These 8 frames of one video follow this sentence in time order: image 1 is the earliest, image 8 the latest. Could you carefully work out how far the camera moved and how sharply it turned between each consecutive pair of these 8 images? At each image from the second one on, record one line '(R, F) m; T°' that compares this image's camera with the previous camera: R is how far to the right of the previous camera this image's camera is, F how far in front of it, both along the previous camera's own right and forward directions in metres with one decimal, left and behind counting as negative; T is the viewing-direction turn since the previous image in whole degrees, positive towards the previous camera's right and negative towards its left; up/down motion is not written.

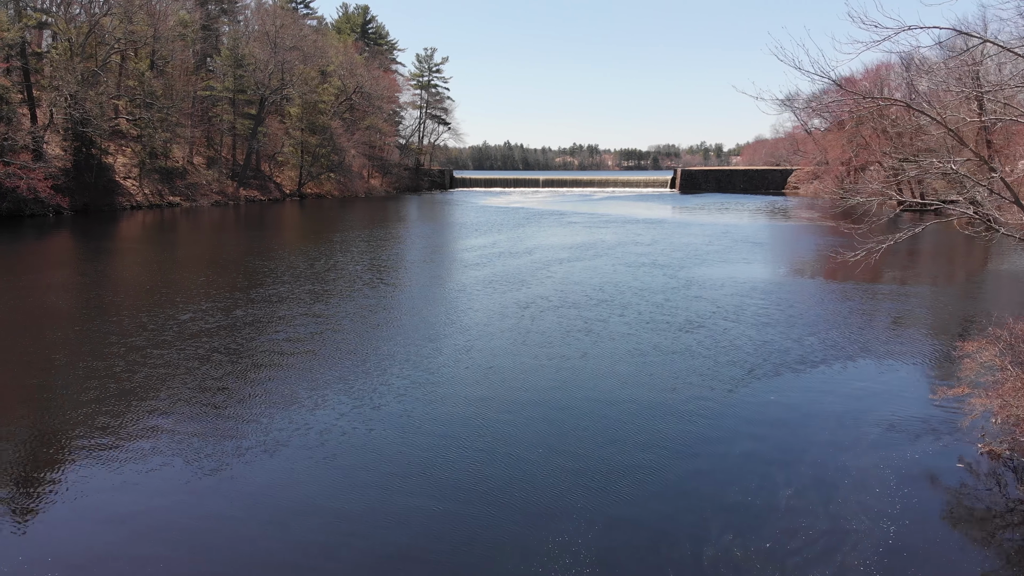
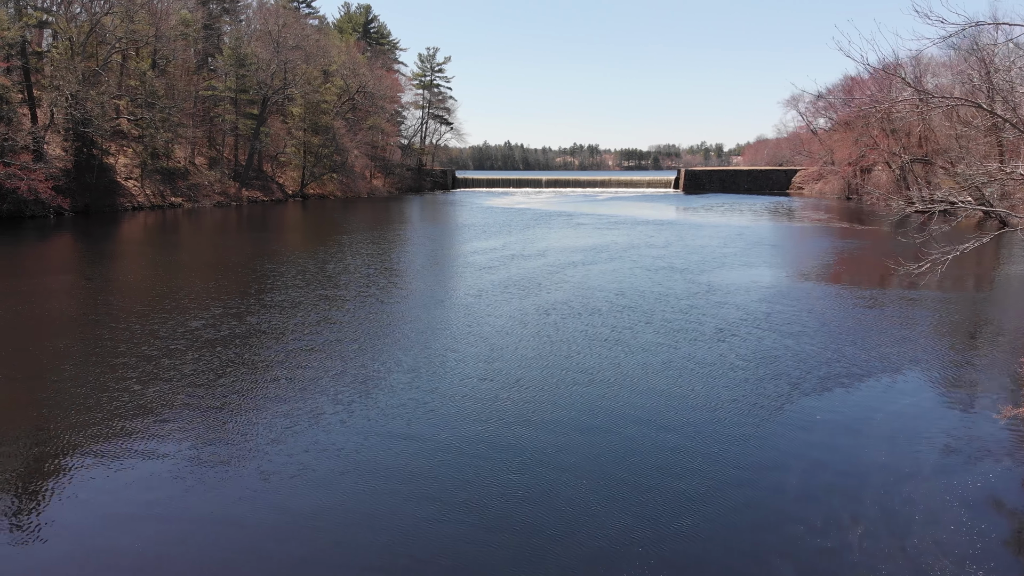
(-0.4, +0.4) m; 0°
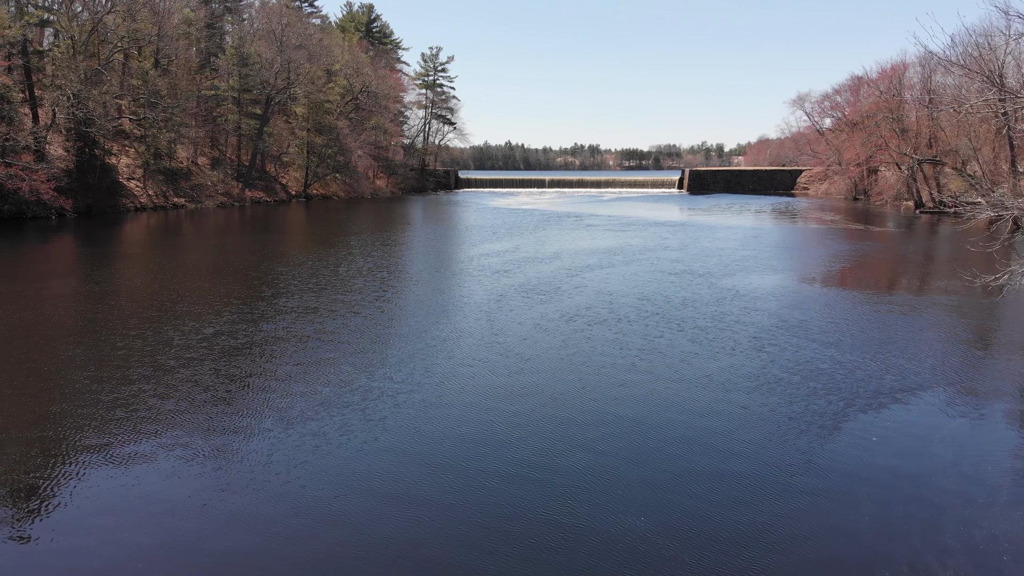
(-0.4, +0.4) m; 0°
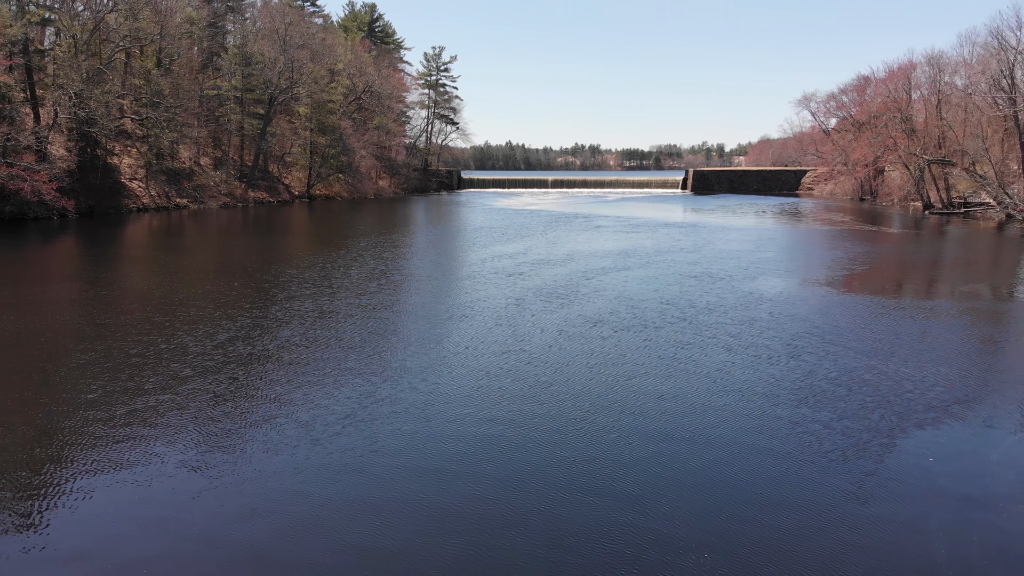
(-0.4, +0.4) m; 0°
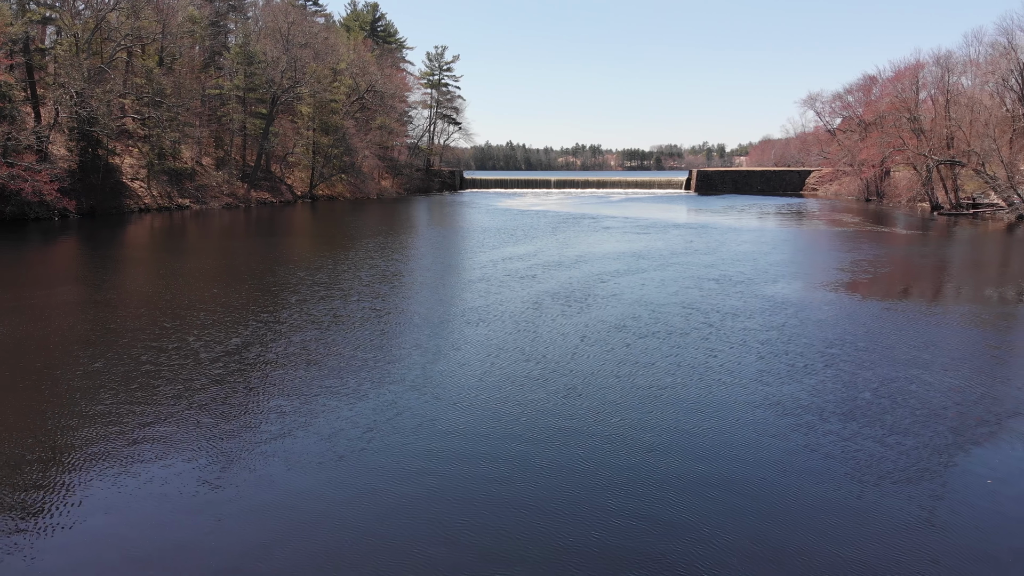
(-0.3, +0.4) m; 0°
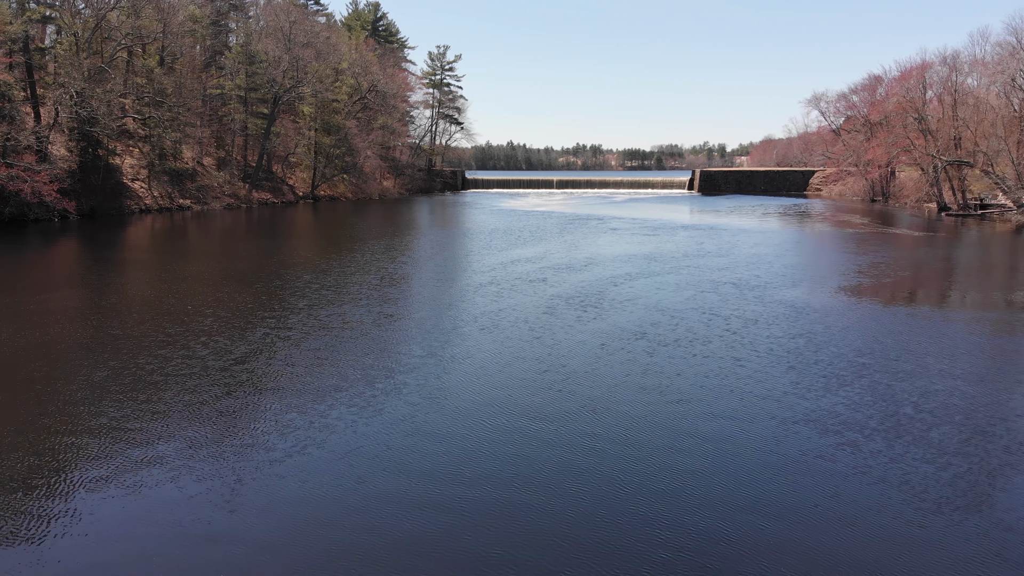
(-0.2, +0.4) m; 0°
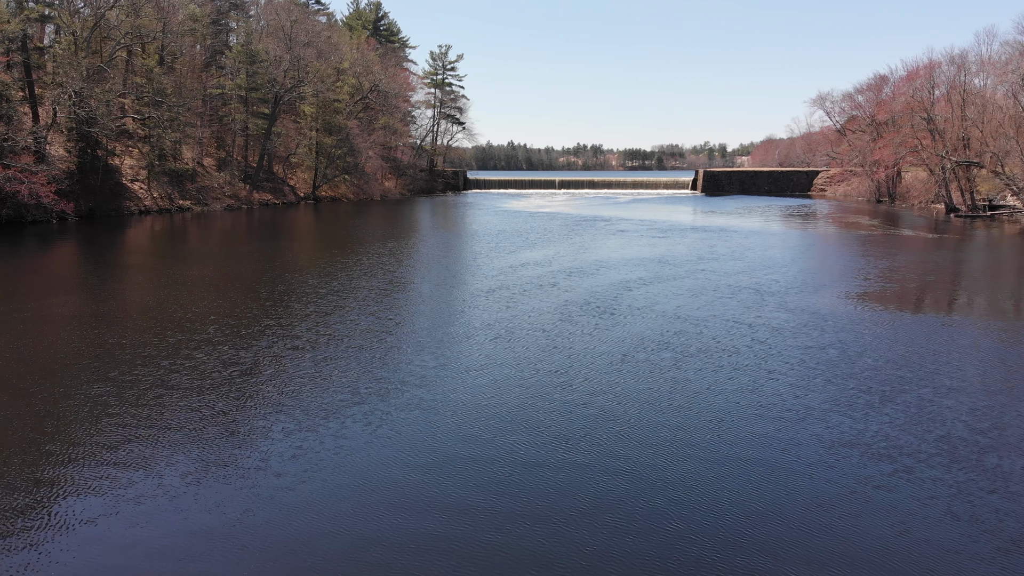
(-0.2, +0.5) m; 0°
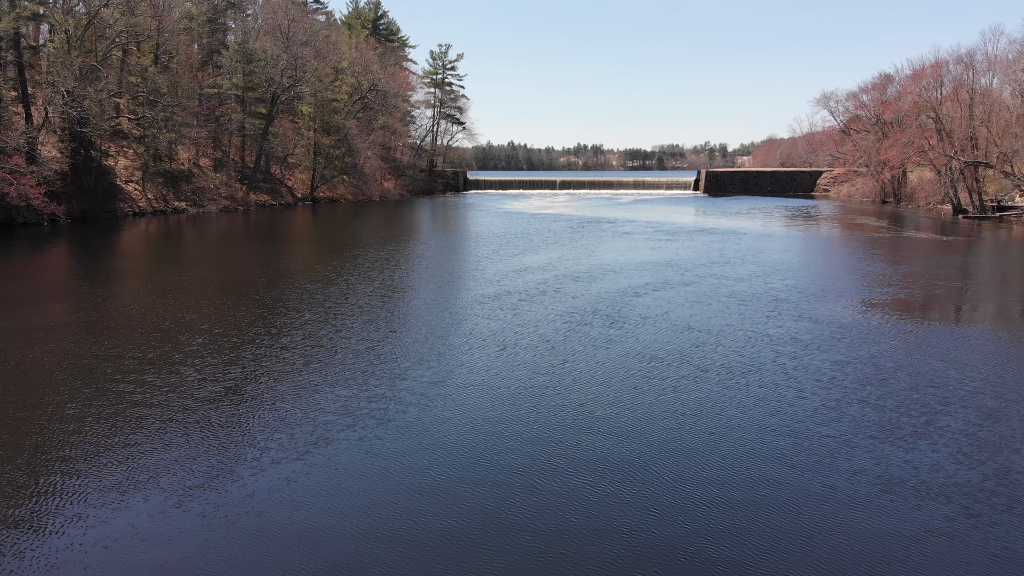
(-0.1, +0.7) m; 0°
